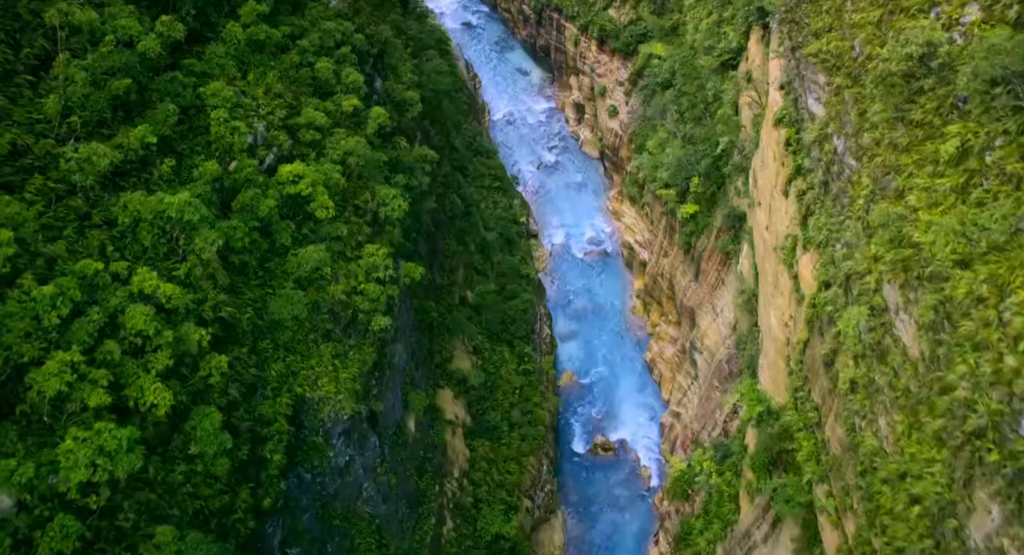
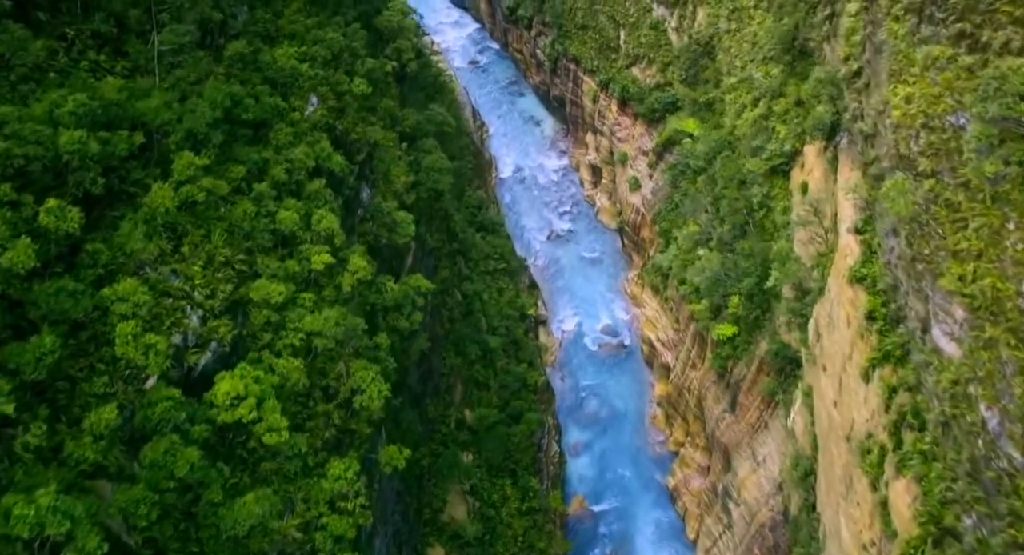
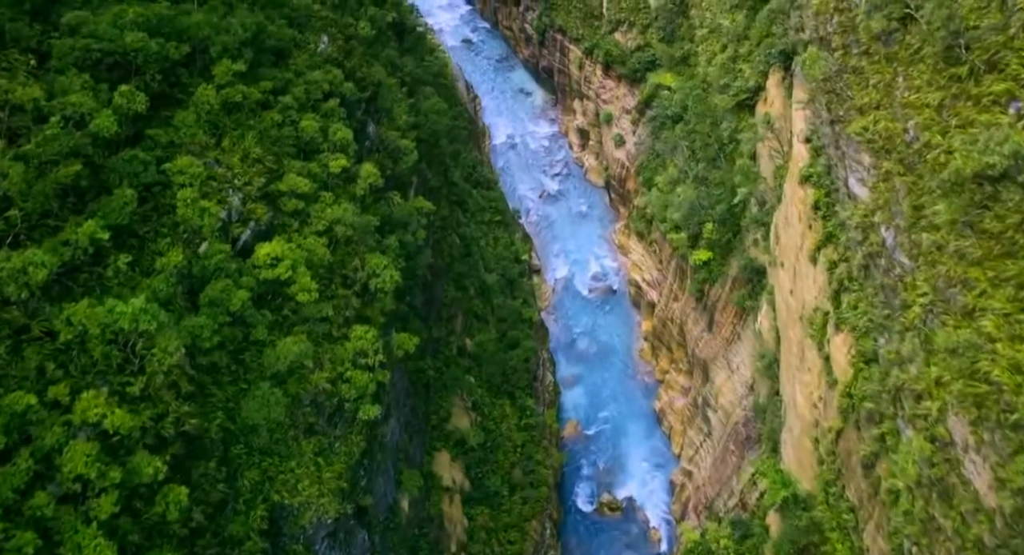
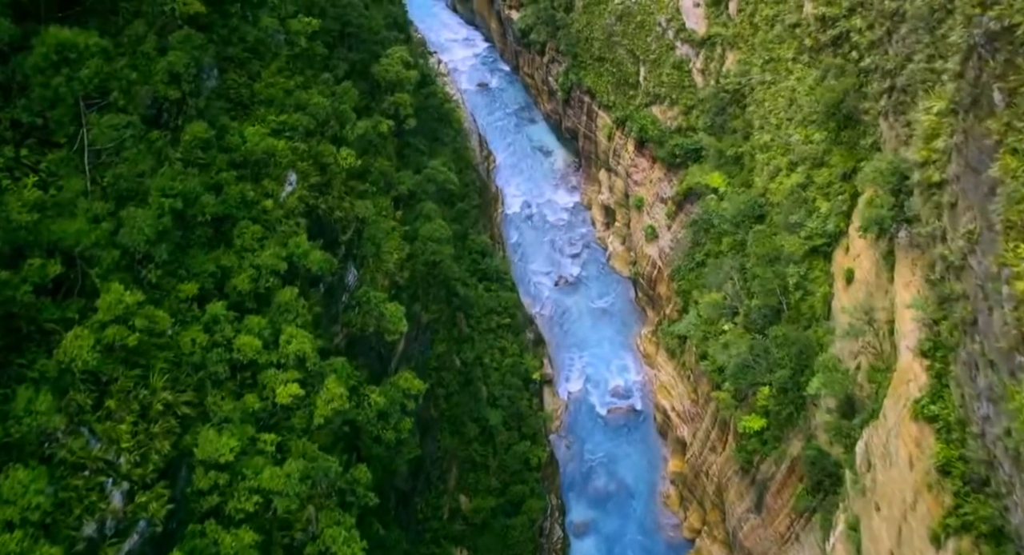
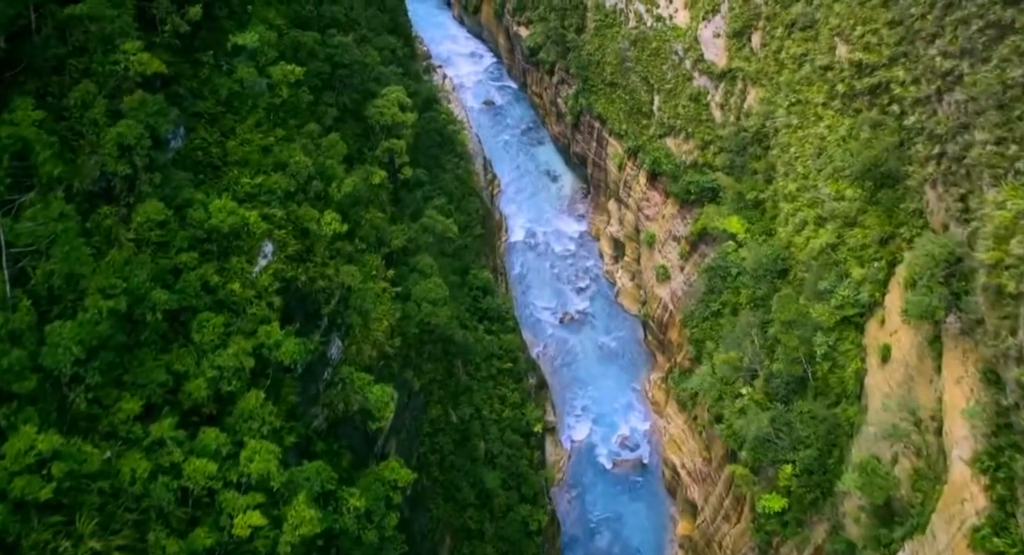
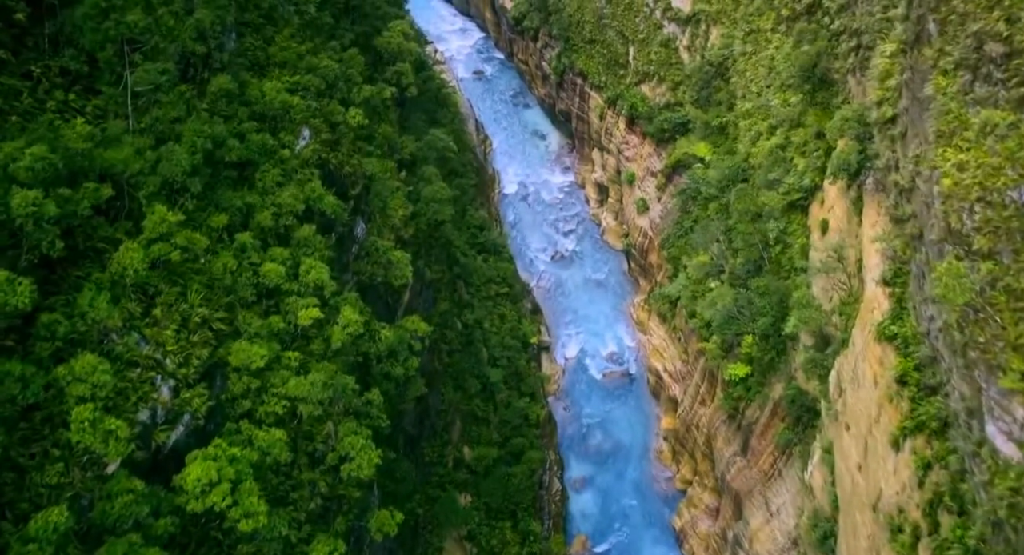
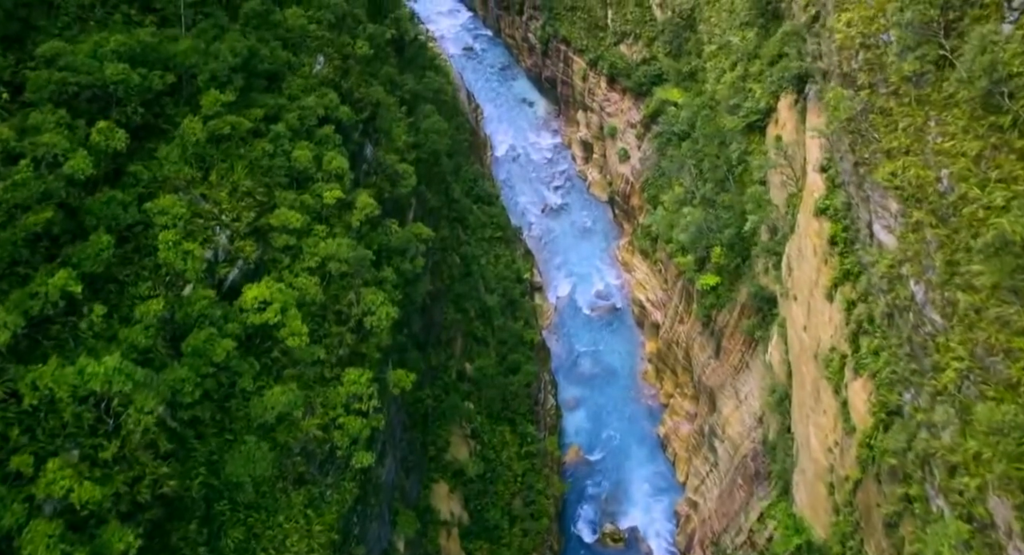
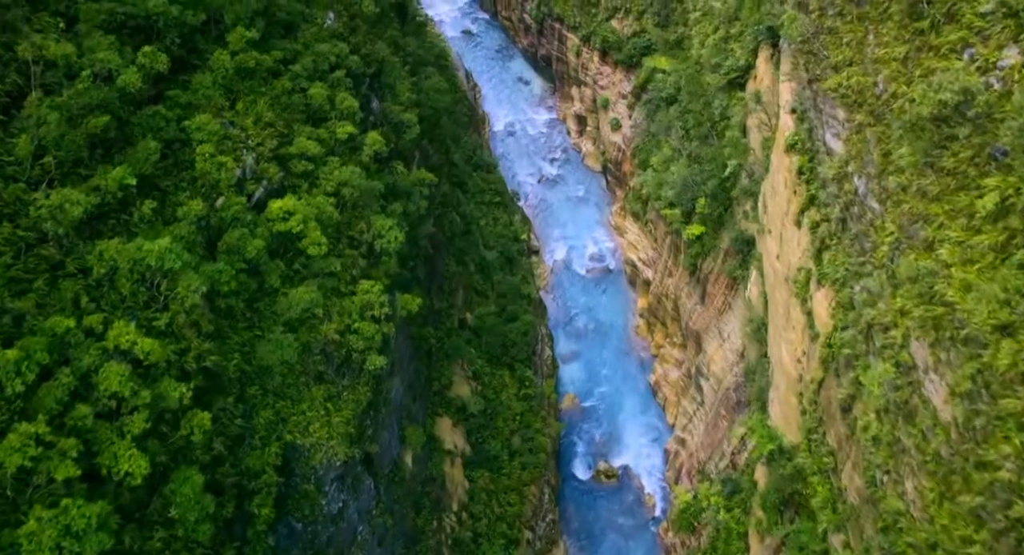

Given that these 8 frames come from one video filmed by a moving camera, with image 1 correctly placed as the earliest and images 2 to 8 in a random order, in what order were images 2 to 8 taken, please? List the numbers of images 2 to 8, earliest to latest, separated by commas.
8, 3, 7, 2, 6, 4, 5
